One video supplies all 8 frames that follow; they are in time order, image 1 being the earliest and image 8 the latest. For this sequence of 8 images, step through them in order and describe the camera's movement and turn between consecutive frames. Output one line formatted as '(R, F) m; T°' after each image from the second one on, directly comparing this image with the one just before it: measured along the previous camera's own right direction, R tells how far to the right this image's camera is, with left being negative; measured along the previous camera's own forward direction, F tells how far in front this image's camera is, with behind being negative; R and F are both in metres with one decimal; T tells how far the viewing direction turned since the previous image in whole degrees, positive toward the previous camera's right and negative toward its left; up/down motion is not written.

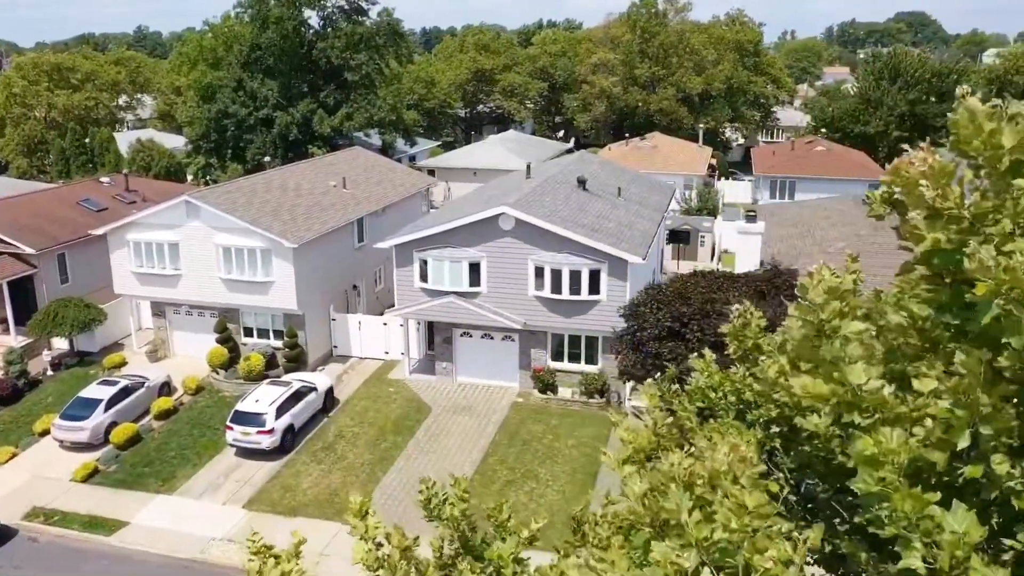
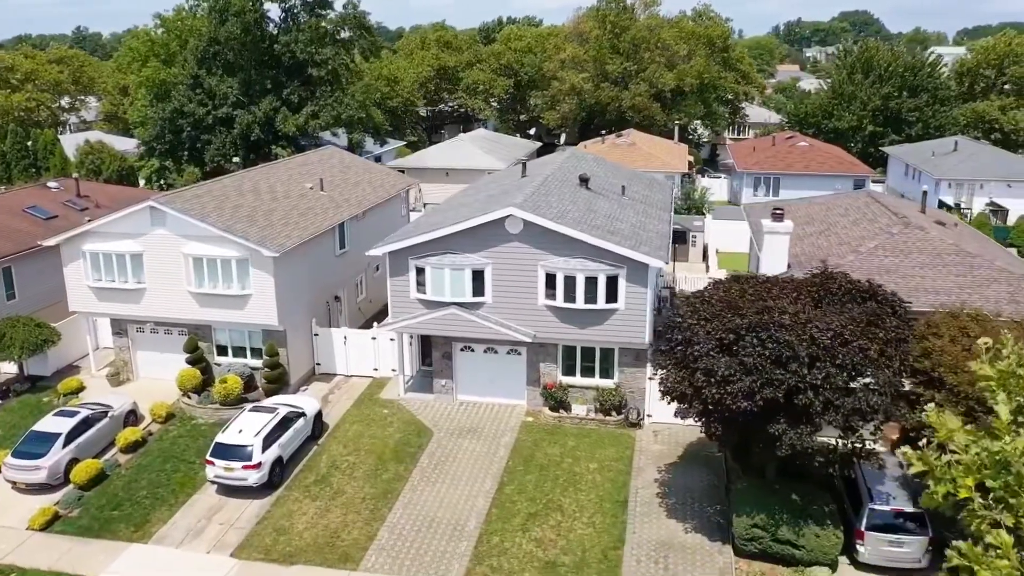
(-1.6, +2.4) m; +3°
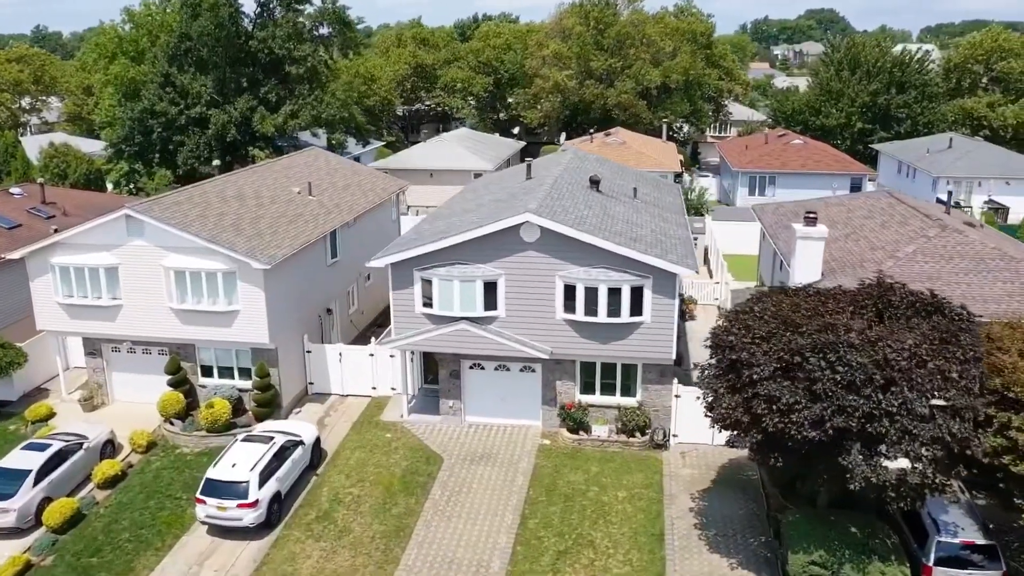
(-1.2, +1.9) m; +2°
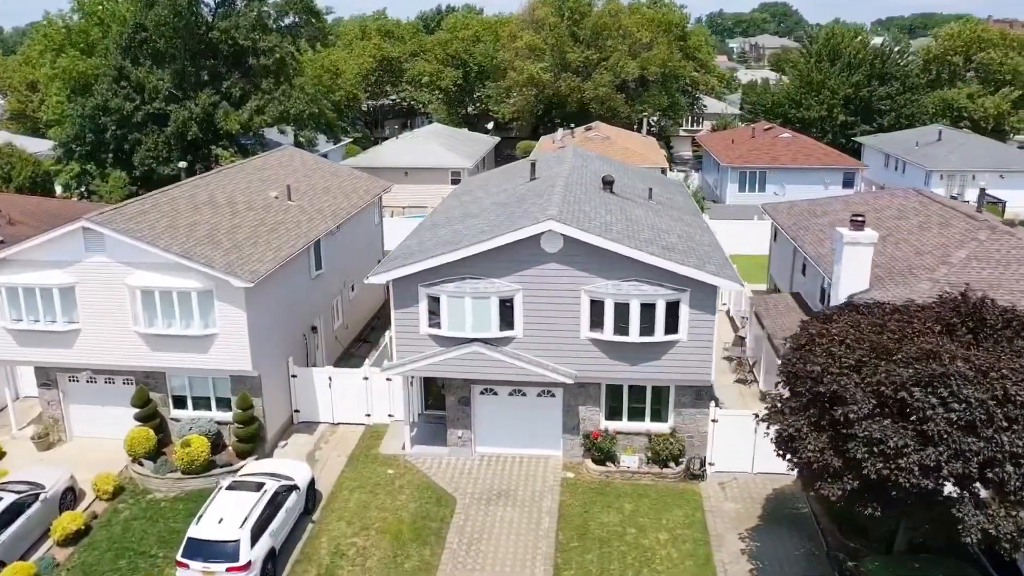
(-1.4, +2.6) m; +3°
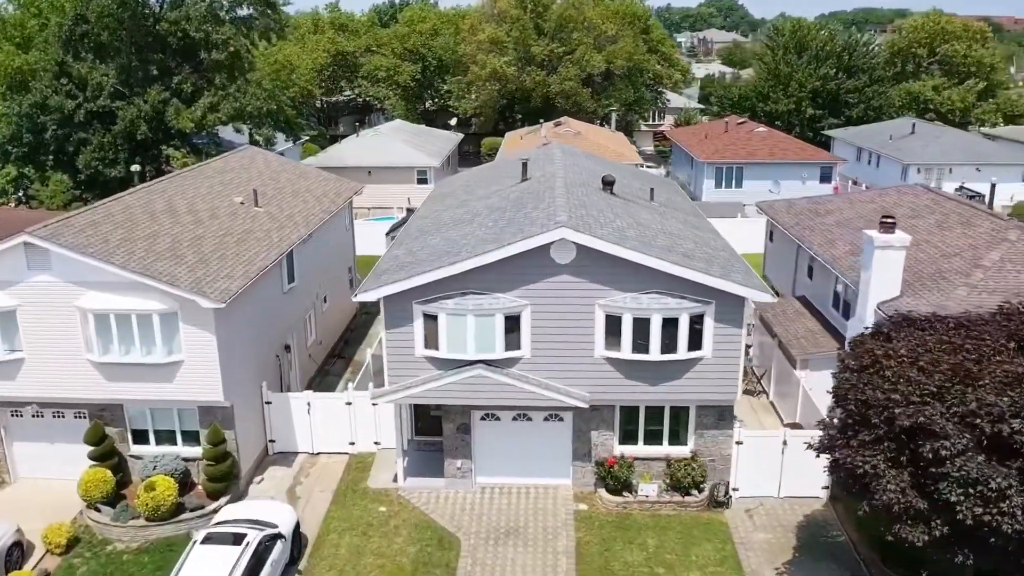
(-1.1, +2.0) m; +3°
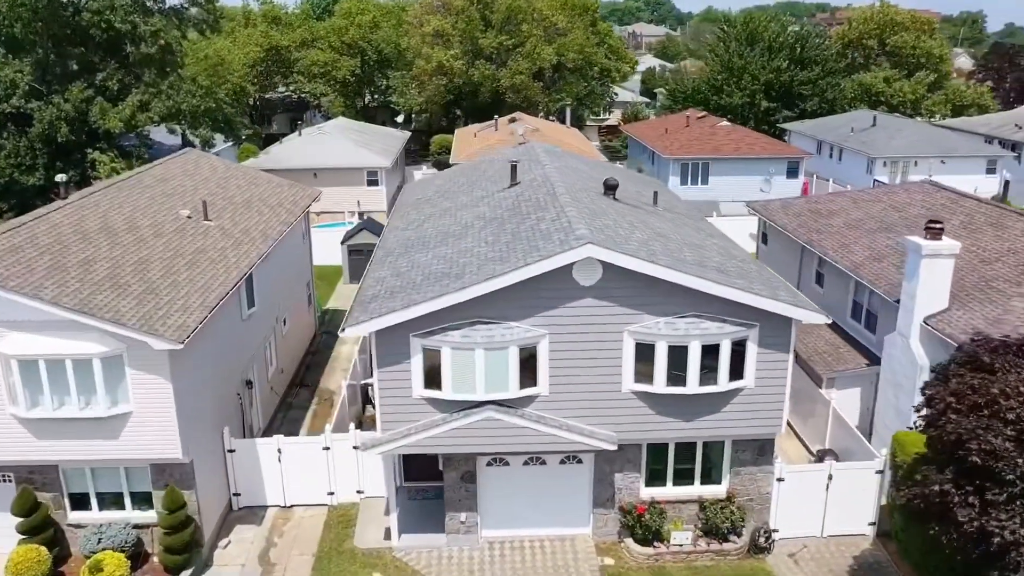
(-1.4, +2.6) m; +4°
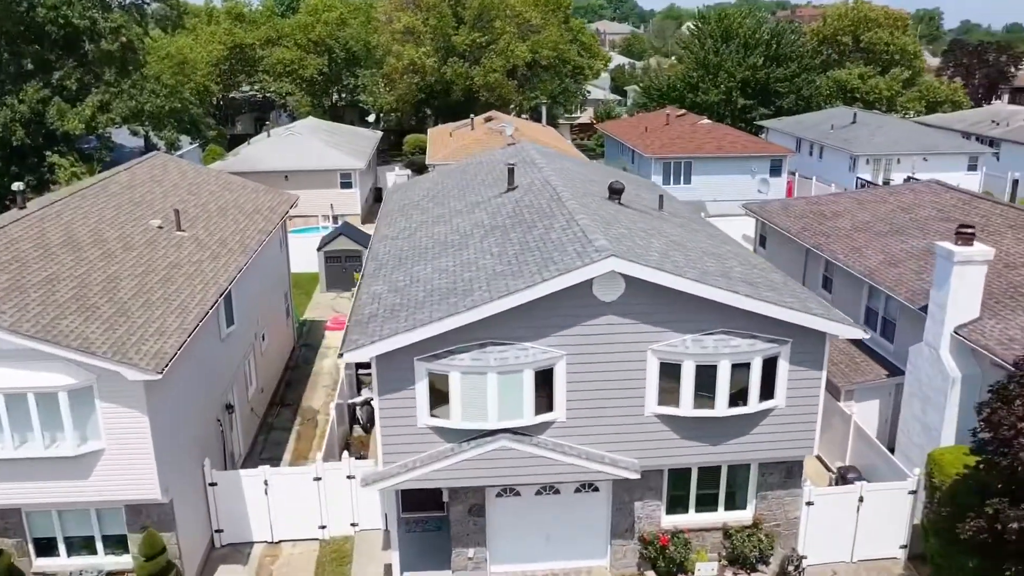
(-0.8, +1.3) m; +2°
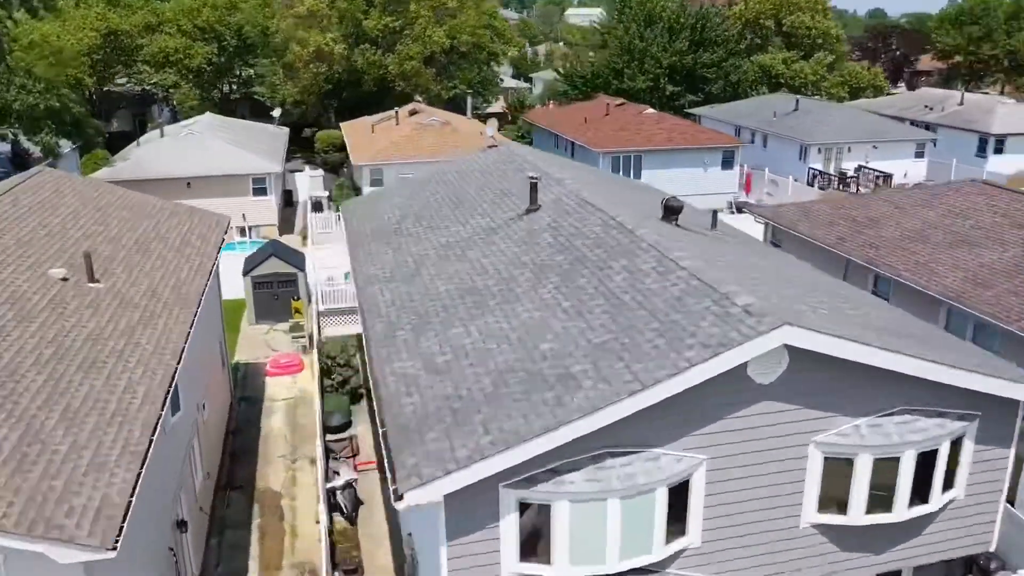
(-2.6, +4.5) m; +8°
